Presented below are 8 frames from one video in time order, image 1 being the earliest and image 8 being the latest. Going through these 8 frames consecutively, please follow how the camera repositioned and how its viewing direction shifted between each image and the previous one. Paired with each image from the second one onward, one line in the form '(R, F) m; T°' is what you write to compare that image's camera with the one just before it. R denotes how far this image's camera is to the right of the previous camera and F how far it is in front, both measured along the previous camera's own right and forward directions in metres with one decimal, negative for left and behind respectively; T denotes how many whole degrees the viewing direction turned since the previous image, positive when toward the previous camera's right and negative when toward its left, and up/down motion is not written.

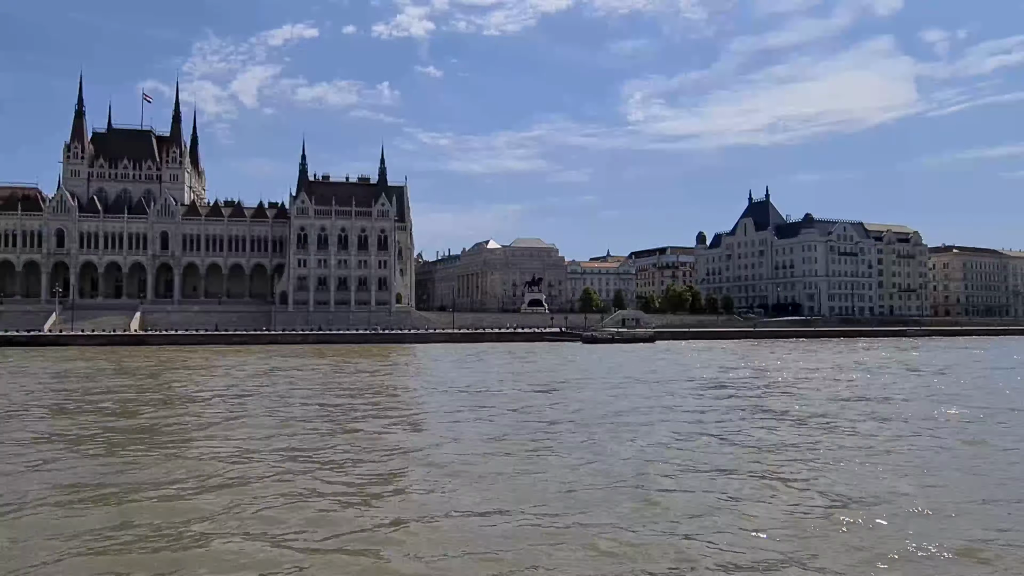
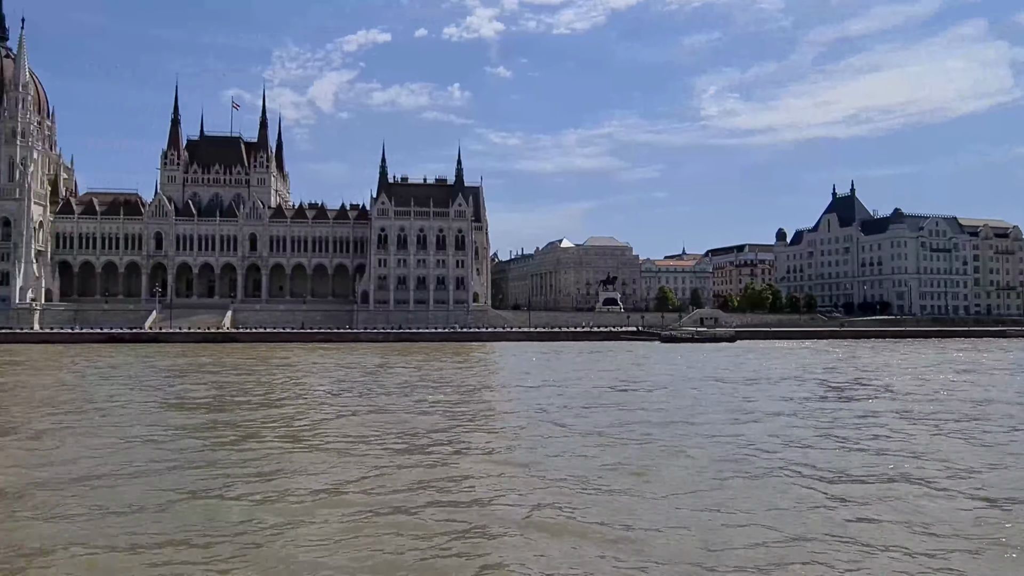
(-0.6, -0.3) m; -5°
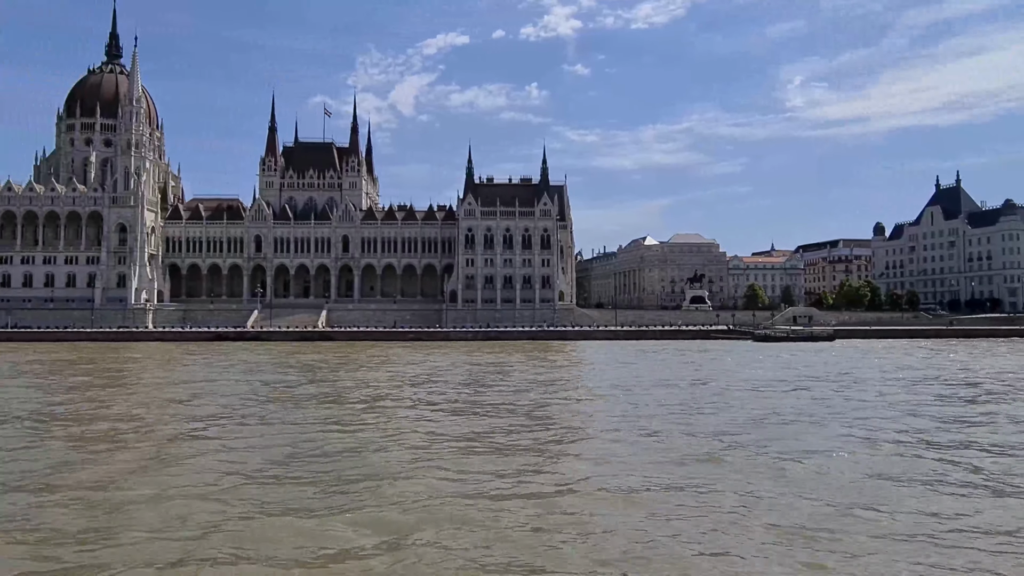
(-0.9, -0.3) m; -6°
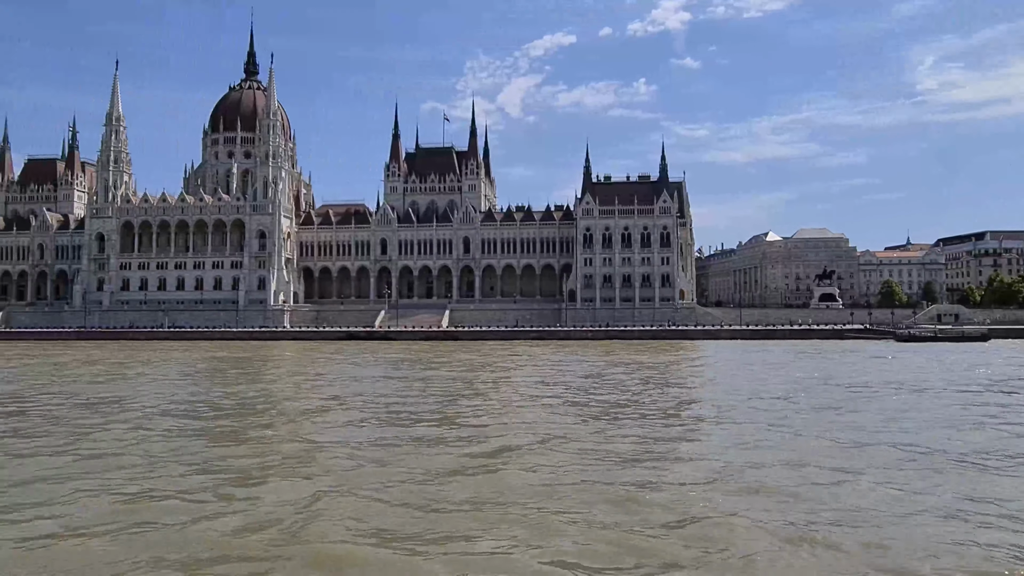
(-1.3, -0.3) m; -8°
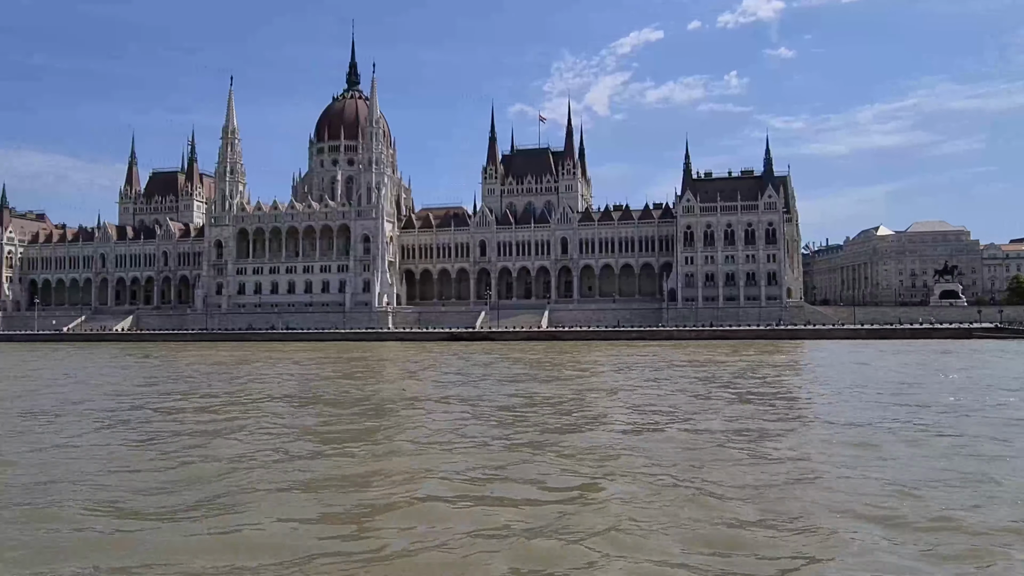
(-1.3, -0.1) m; -7°
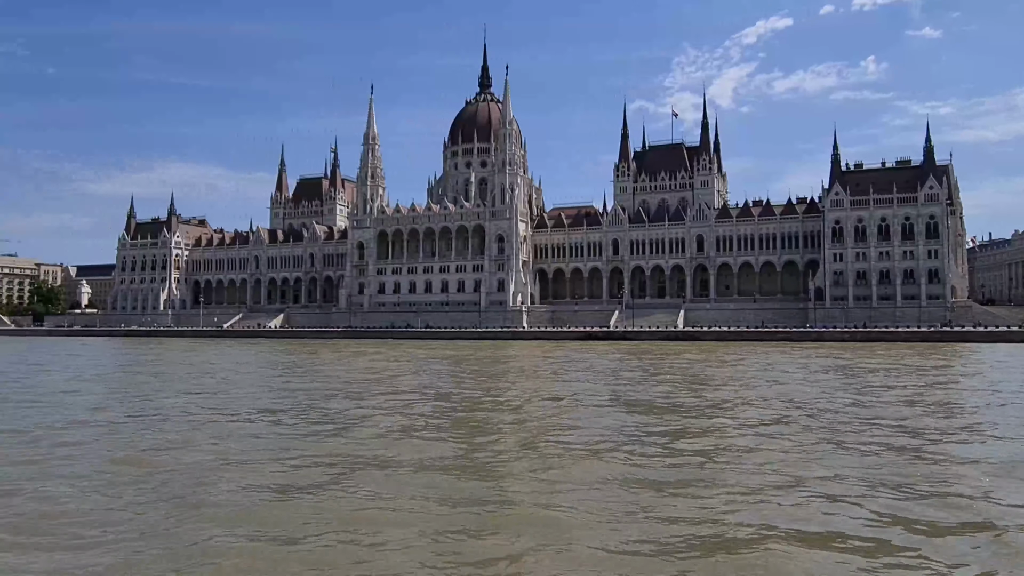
(-1.9, +0.1) m; -9°
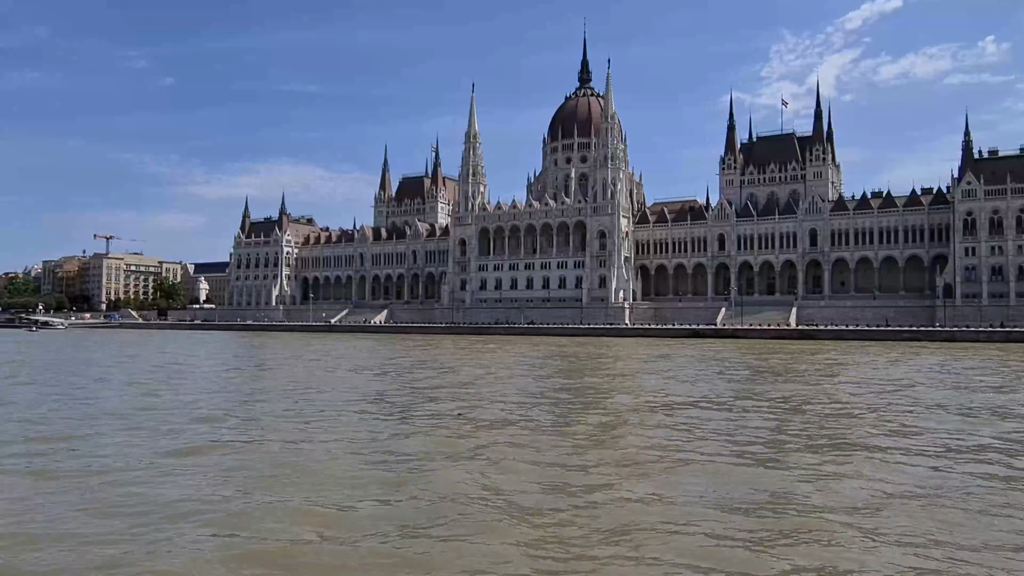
(-1.7, +0.4) m; -7°
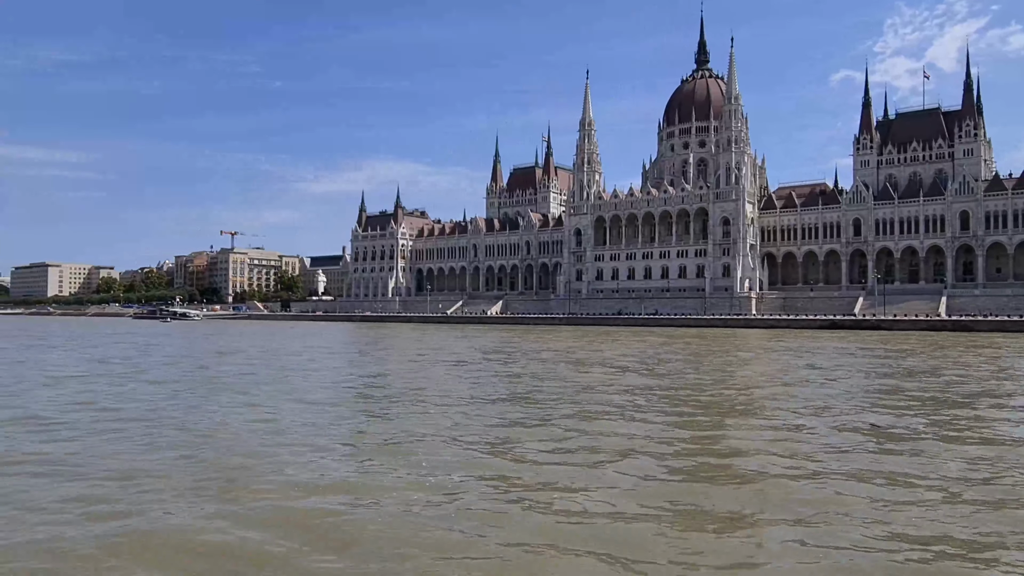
(-3.1, +1.1) m; -7°
